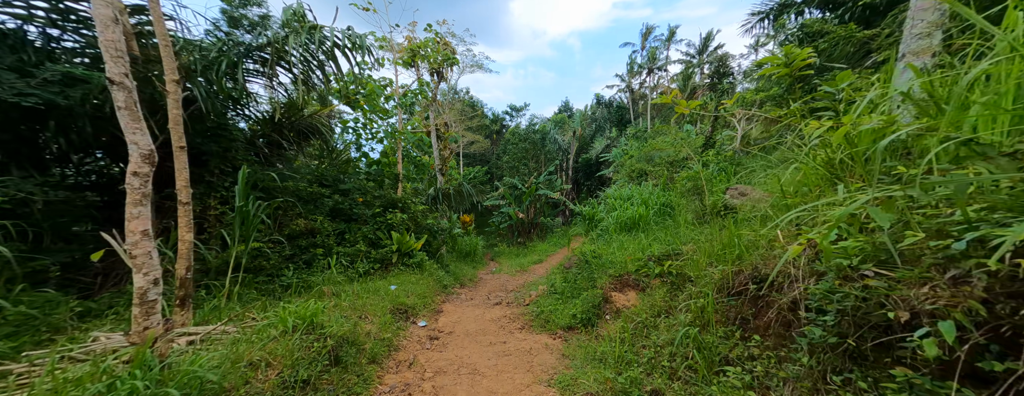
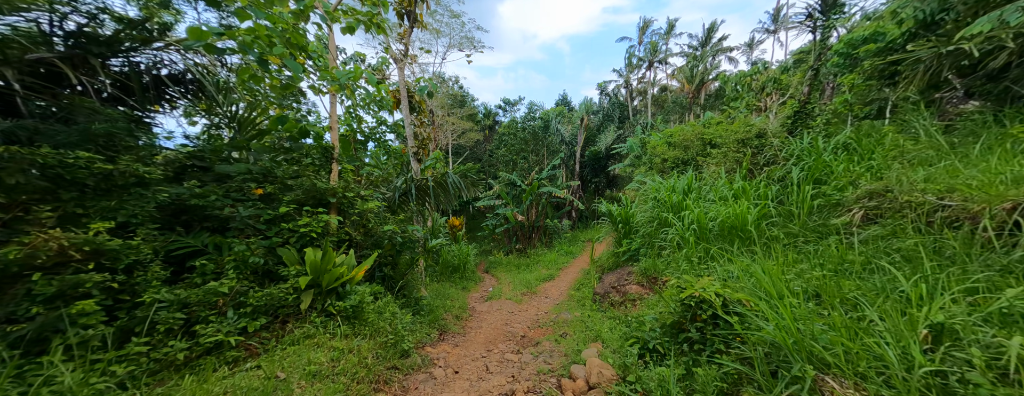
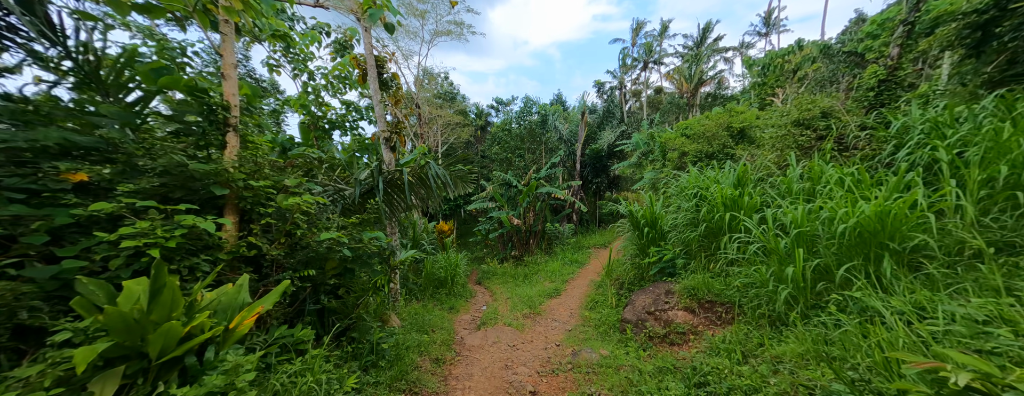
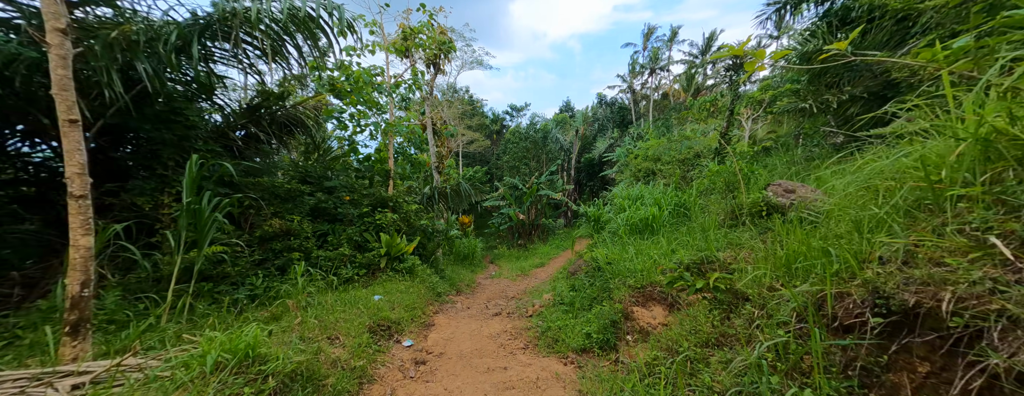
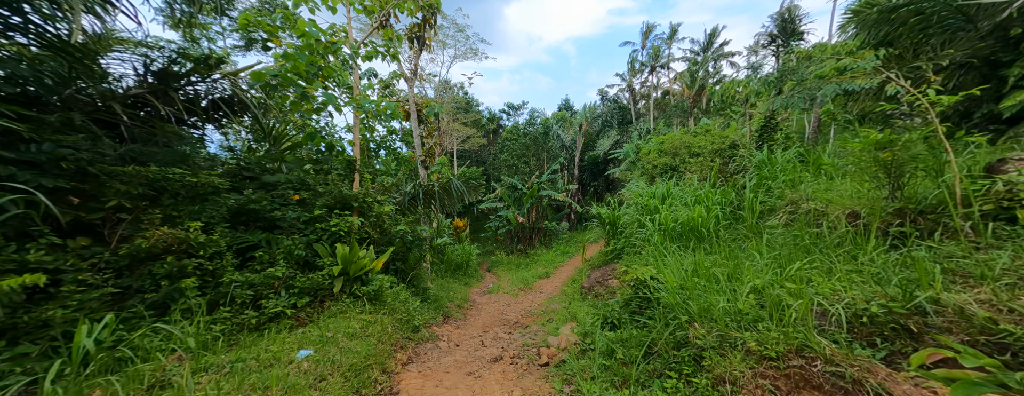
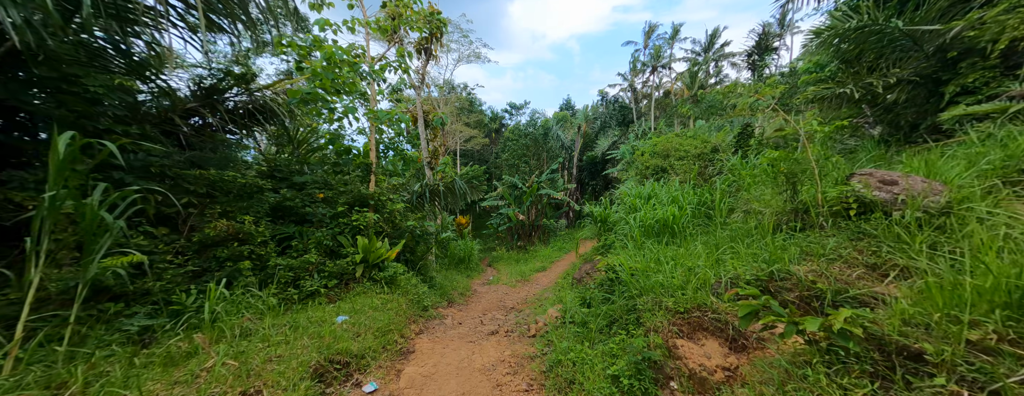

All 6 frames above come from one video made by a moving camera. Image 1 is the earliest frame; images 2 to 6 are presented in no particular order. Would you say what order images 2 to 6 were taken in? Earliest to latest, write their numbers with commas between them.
4, 6, 5, 2, 3
